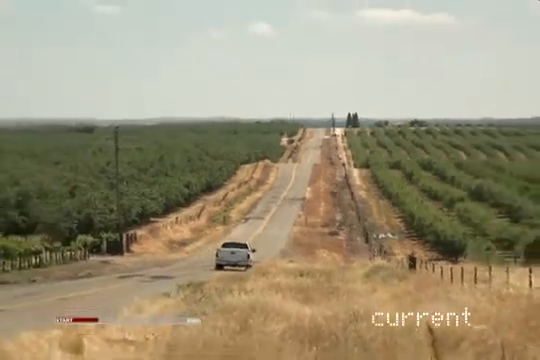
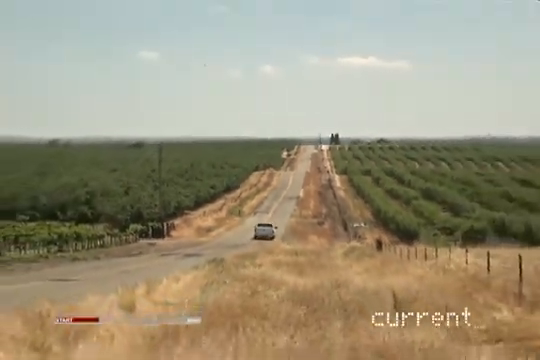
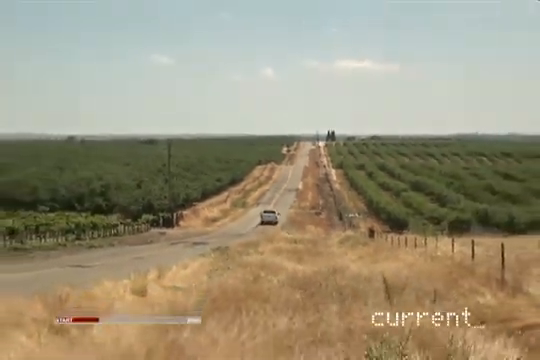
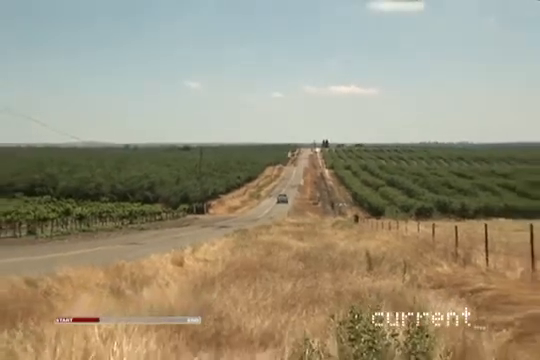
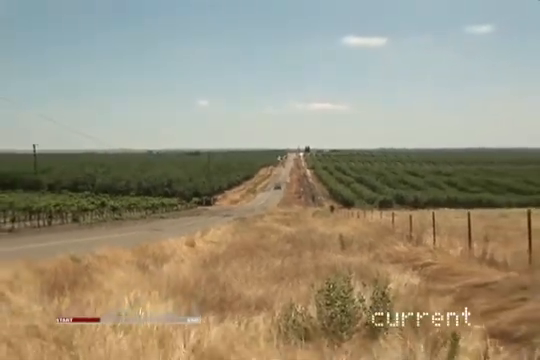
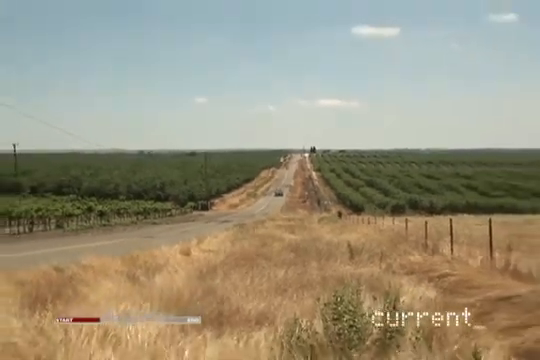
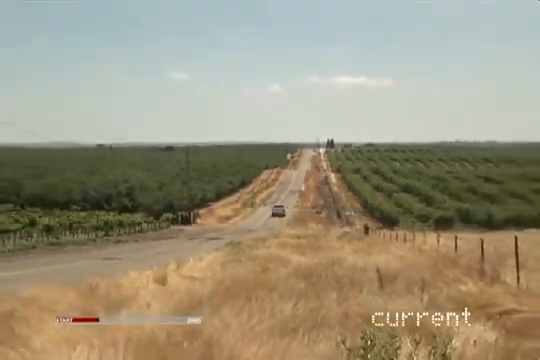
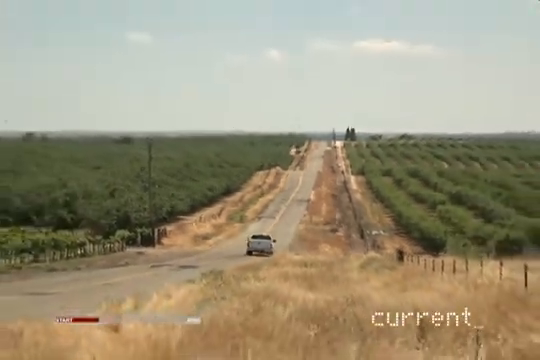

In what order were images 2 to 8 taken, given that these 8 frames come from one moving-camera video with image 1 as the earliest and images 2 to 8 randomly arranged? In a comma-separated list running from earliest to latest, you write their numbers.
8, 2, 3, 7, 4, 6, 5
